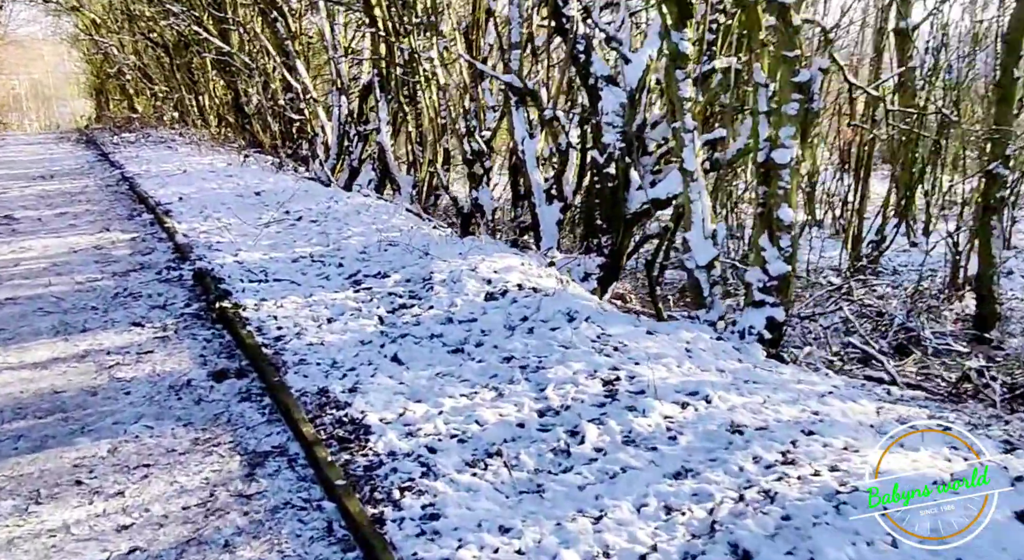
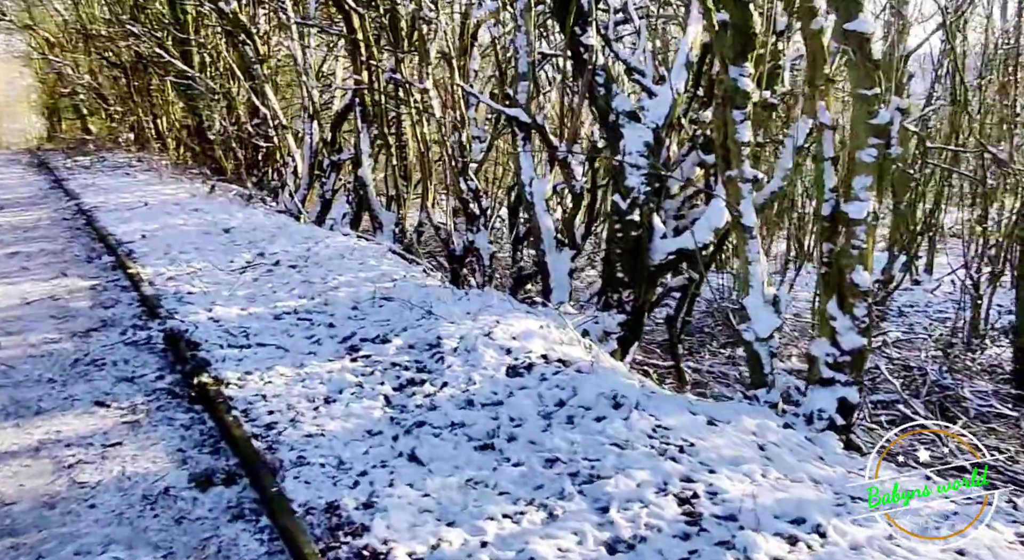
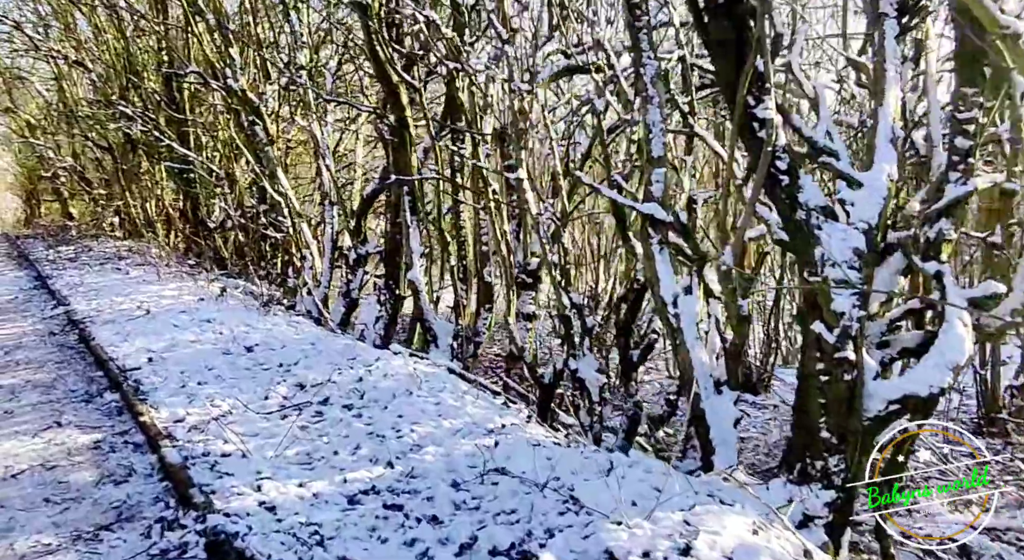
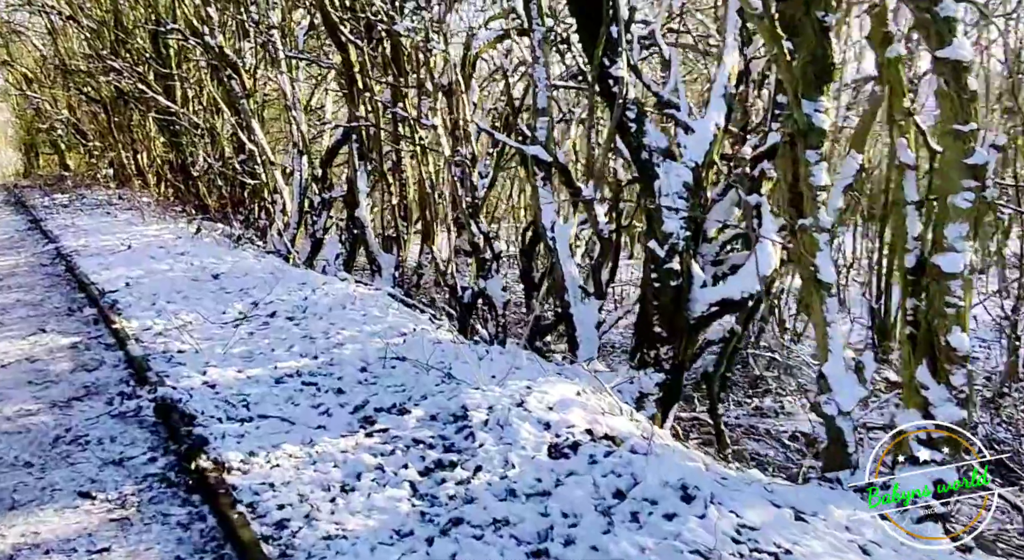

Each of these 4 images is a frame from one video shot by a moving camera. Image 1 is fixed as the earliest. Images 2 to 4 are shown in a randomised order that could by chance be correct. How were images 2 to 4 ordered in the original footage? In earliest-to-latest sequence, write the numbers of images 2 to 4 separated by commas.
2, 4, 3
